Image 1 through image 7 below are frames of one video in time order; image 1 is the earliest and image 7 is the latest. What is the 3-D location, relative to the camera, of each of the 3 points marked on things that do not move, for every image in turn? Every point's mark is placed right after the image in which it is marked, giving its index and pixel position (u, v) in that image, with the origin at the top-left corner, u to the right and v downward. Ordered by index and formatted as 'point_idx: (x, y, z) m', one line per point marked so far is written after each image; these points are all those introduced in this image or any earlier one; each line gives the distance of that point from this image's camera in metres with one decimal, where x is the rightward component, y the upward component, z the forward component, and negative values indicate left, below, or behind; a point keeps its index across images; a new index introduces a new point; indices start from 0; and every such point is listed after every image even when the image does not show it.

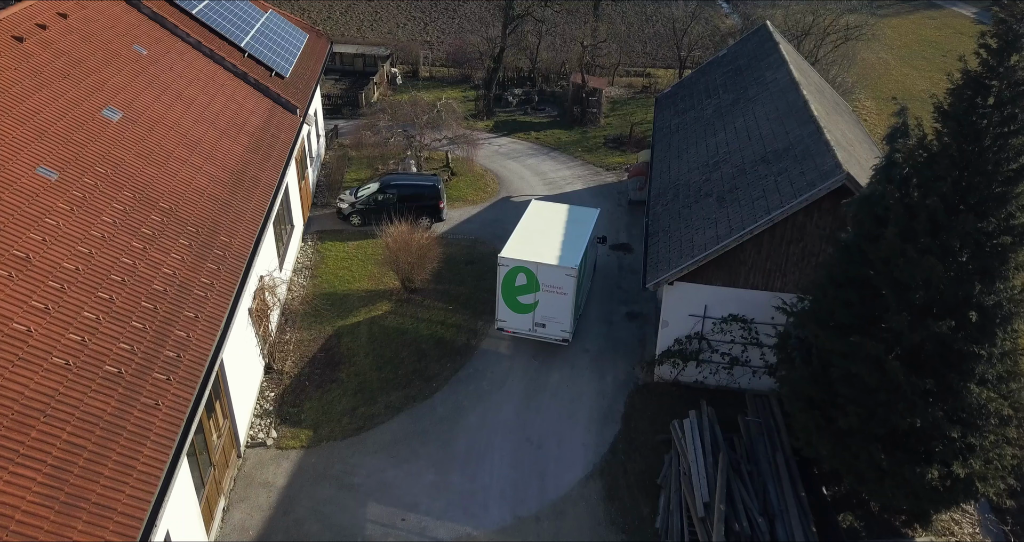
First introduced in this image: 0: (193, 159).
0: (-5.7, +2.0, +13.5) m
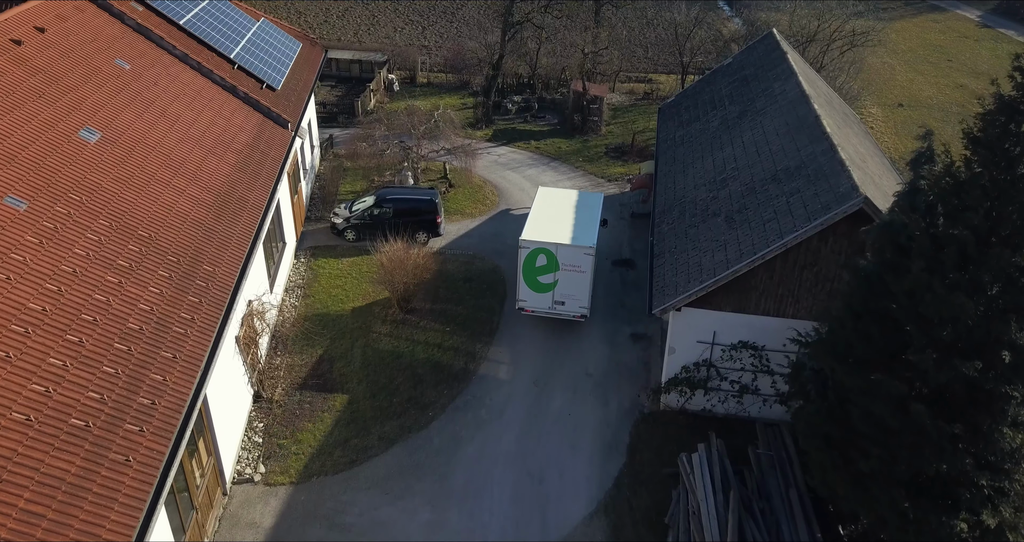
0: (-5.7, +1.5, +12.8) m
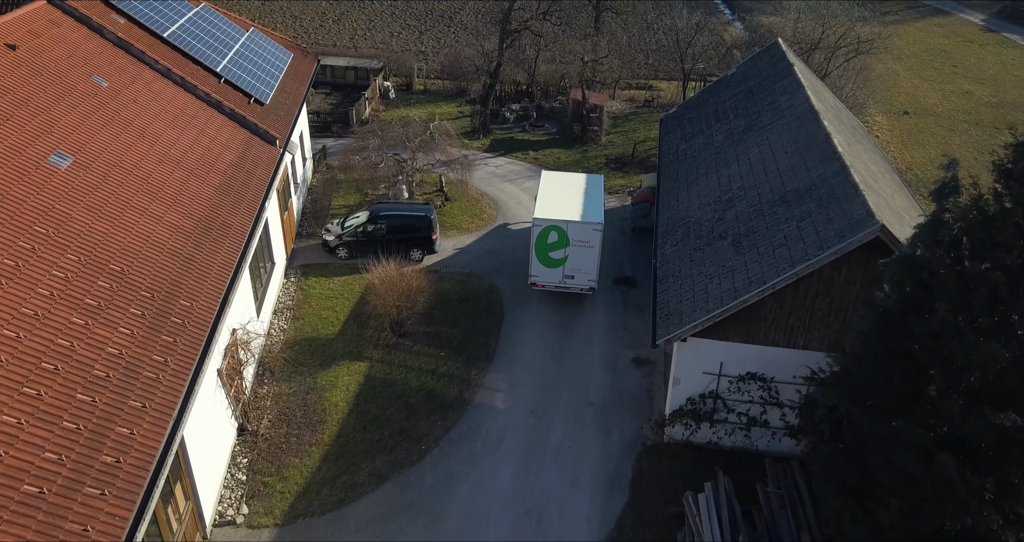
0: (-5.8, +1.0, +12.1) m
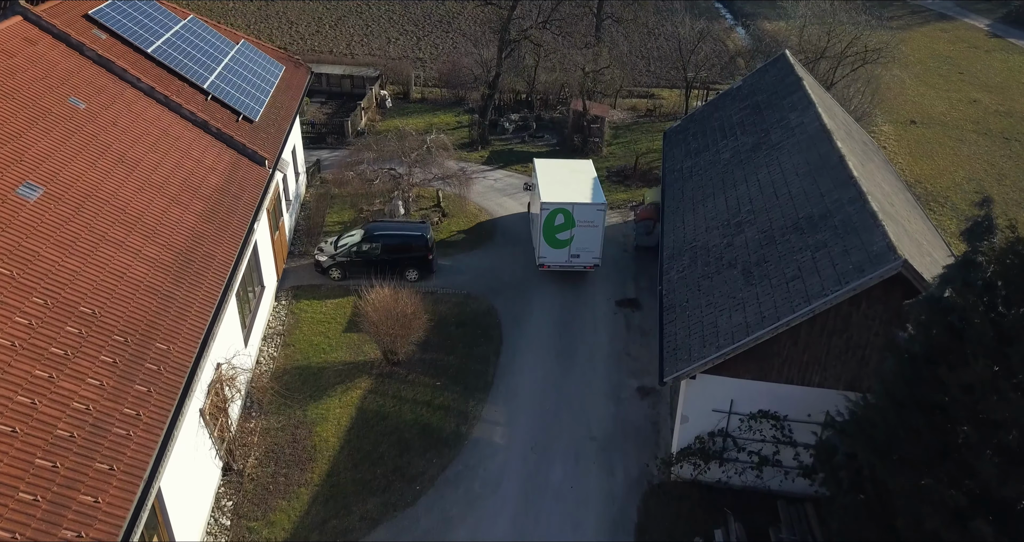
0: (-5.8, +0.5, +11.4) m
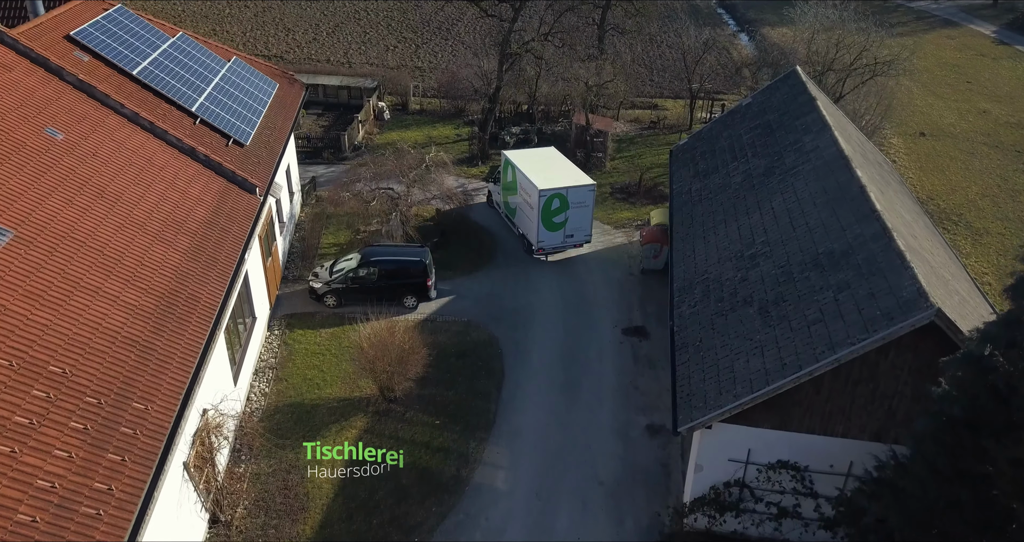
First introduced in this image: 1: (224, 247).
0: (-5.7, -0.2, +10.7) m
1: (-5.1, +0.4, +13.3) m
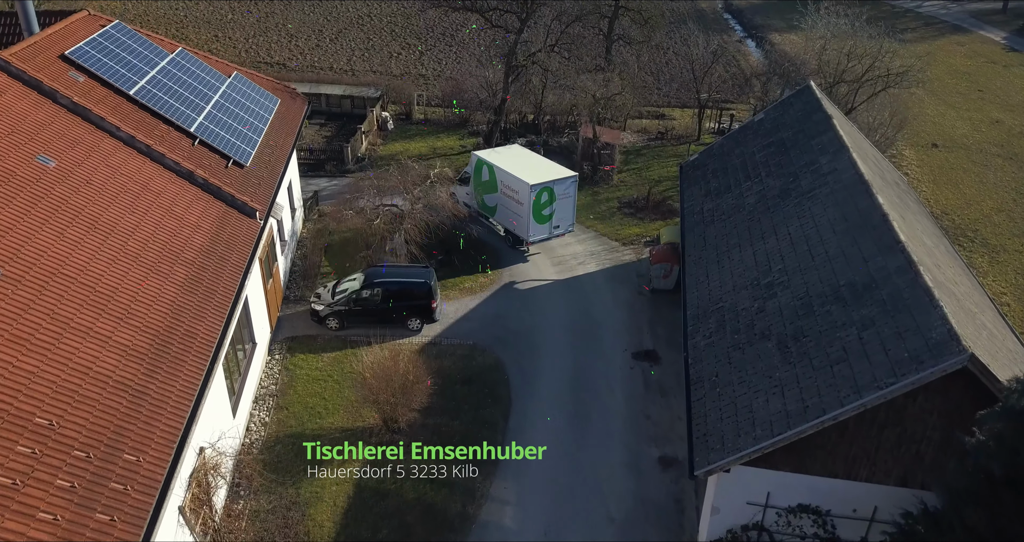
0: (-5.6, -0.7, +10.2) m
1: (-4.9, -0.1, +12.8) m
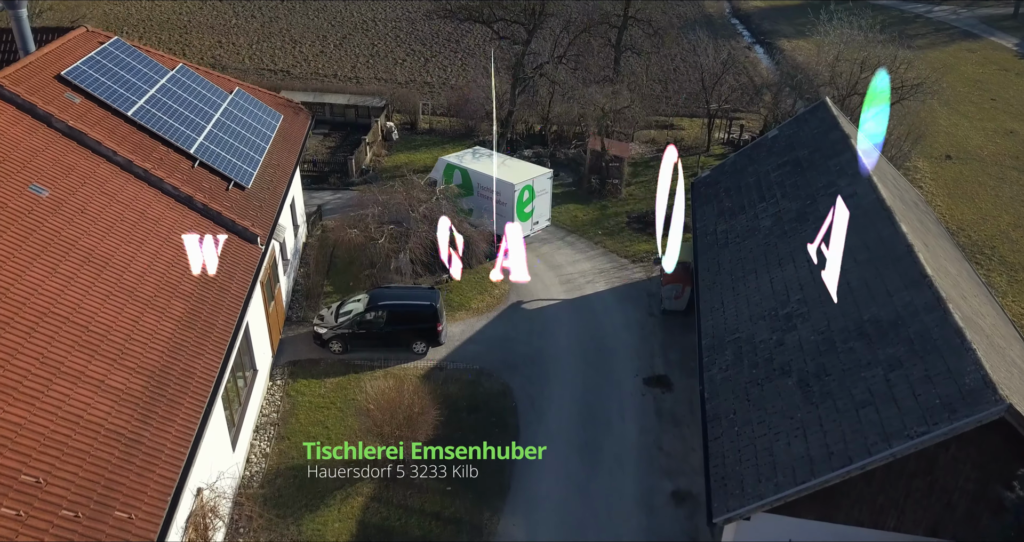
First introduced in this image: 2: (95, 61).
0: (-5.4, -1.2, +9.8) m
1: (-4.8, -0.6, +12.3) m
2: (-8.6, +4.3, +15.6) m
